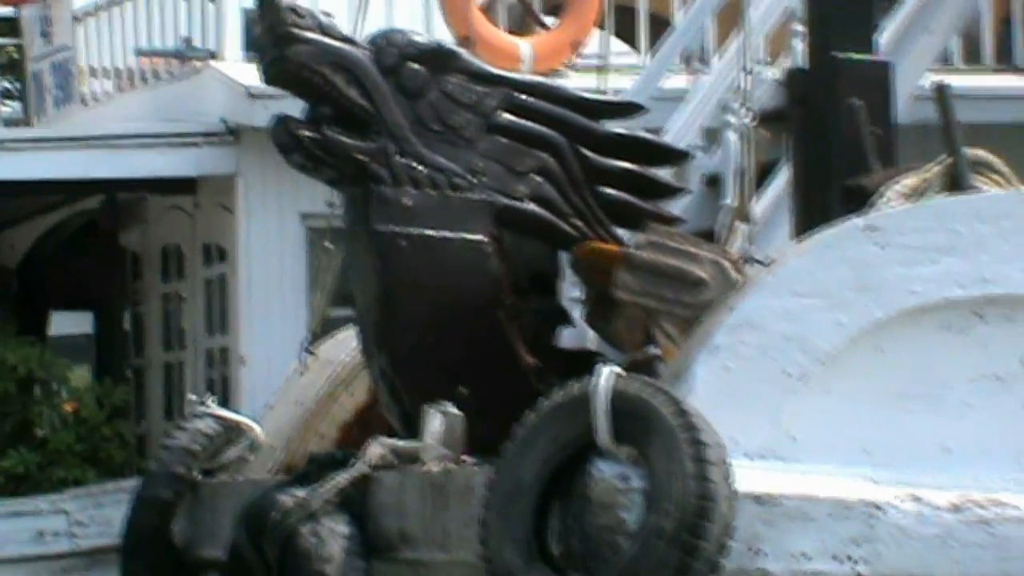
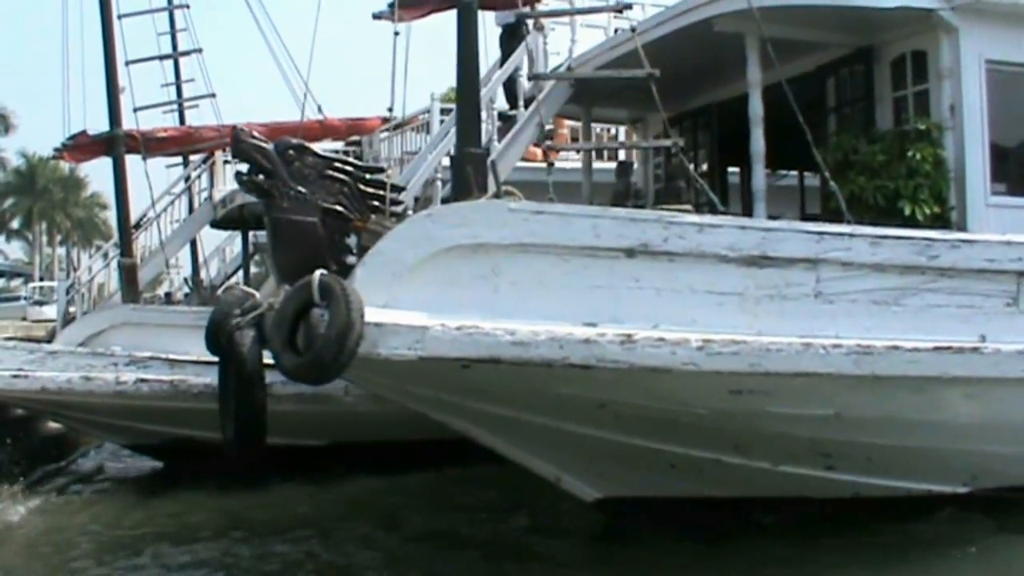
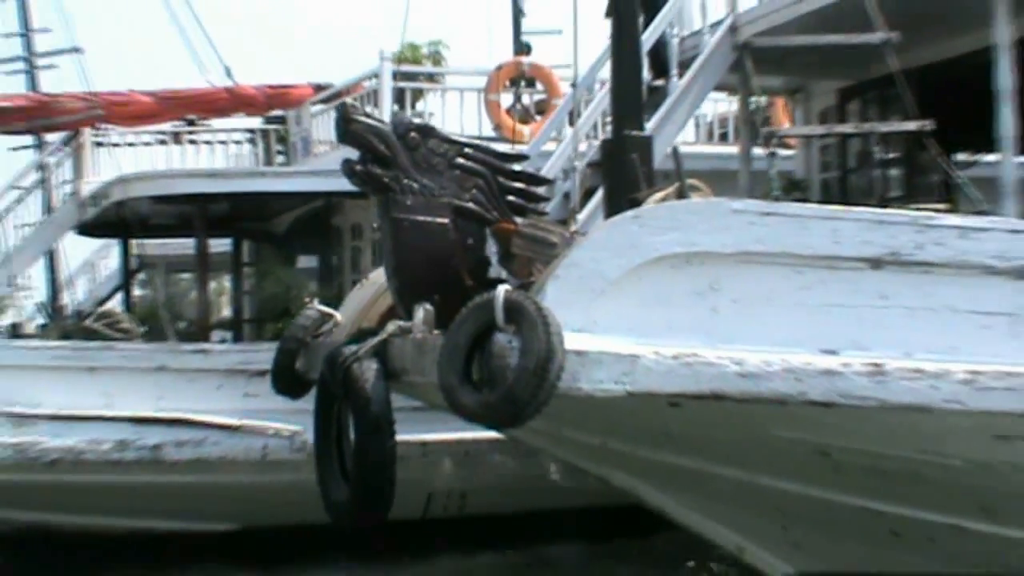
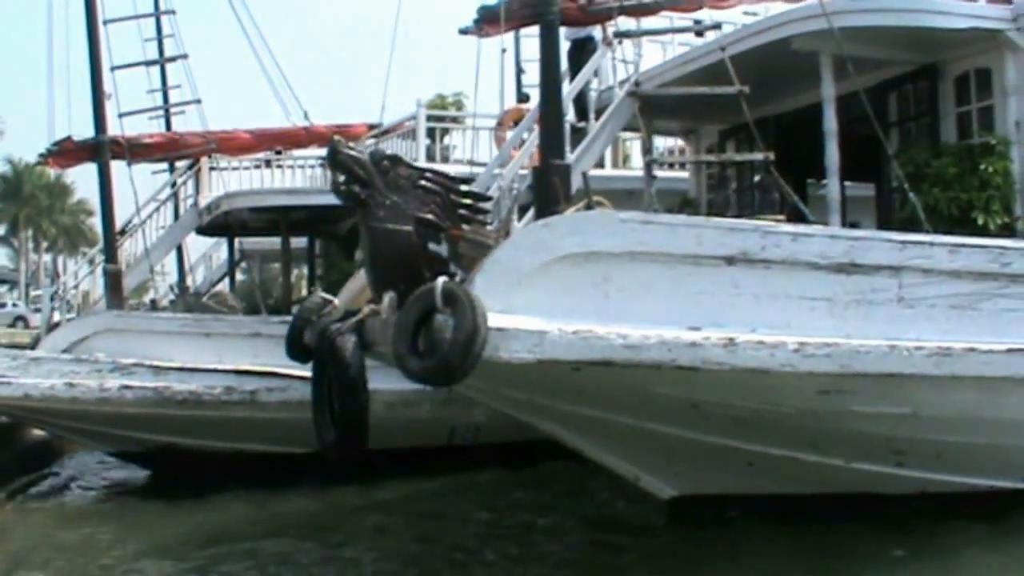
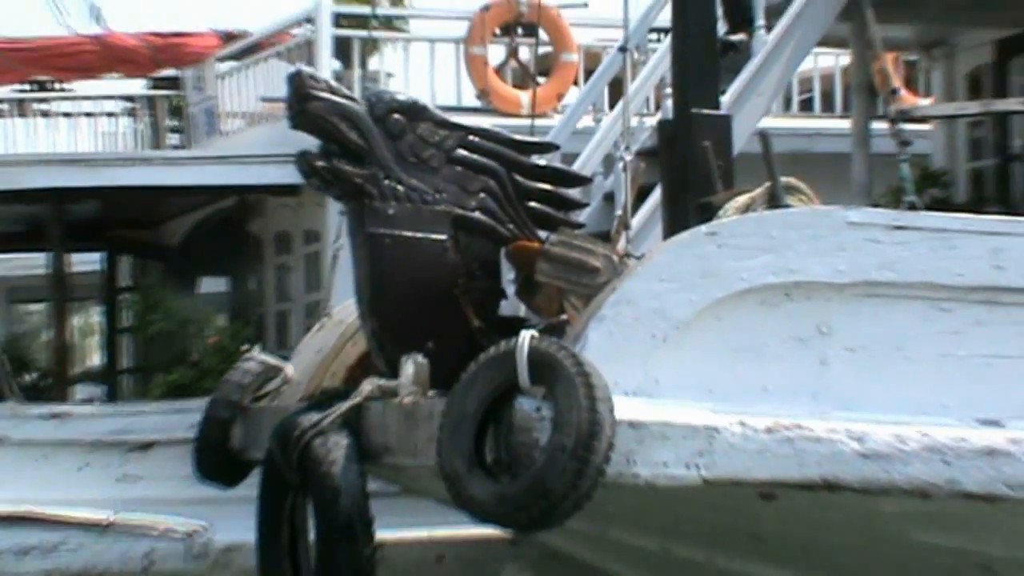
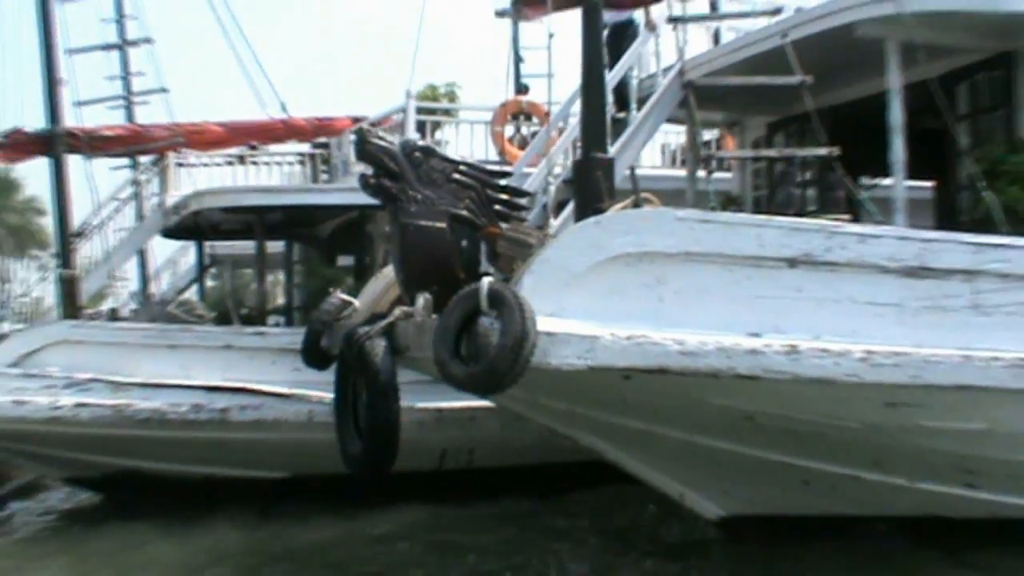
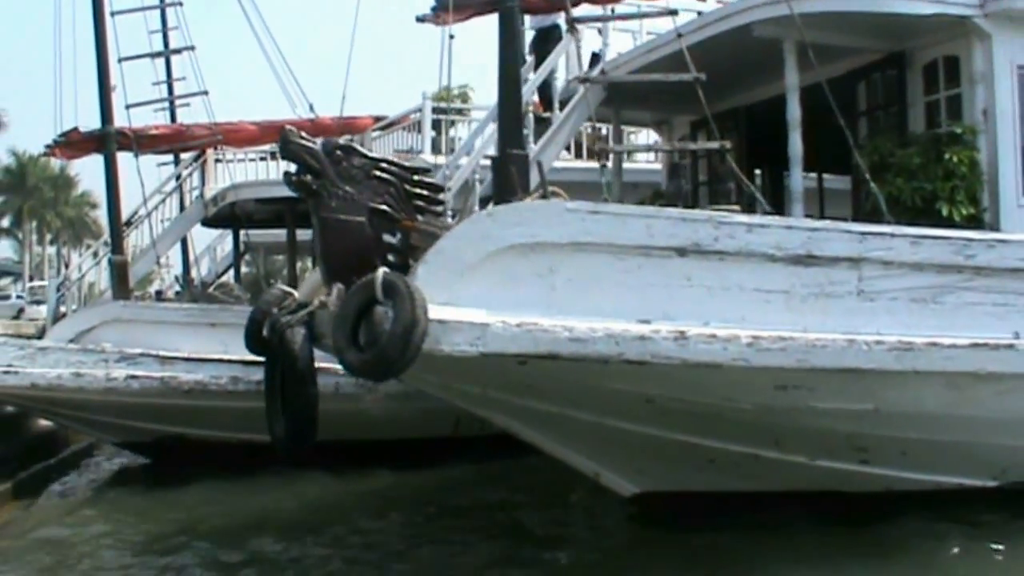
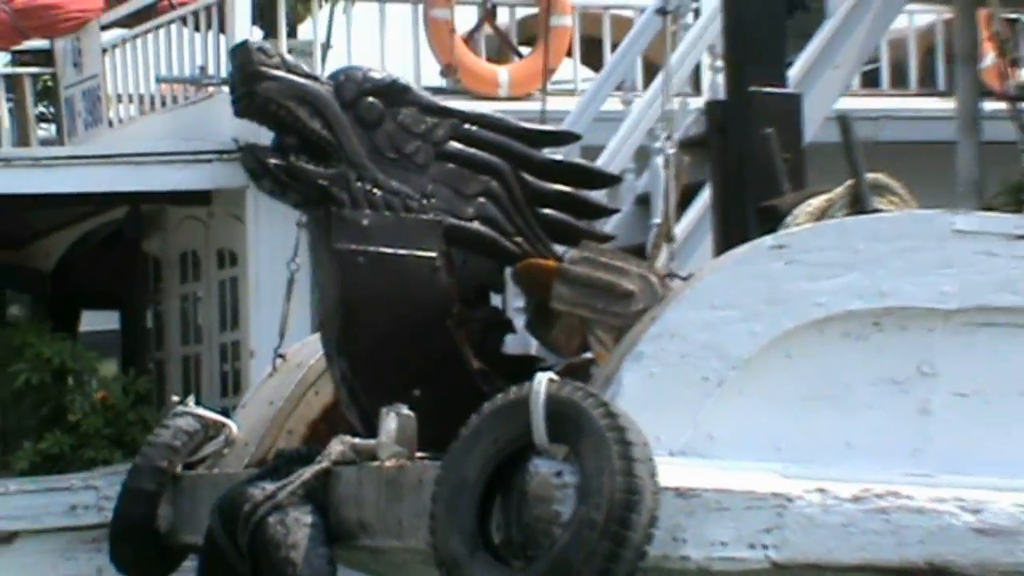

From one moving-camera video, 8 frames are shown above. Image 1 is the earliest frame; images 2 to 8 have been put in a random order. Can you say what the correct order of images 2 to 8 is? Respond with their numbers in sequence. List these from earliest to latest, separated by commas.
8, 5, 3, 6, 4, 7, 2
